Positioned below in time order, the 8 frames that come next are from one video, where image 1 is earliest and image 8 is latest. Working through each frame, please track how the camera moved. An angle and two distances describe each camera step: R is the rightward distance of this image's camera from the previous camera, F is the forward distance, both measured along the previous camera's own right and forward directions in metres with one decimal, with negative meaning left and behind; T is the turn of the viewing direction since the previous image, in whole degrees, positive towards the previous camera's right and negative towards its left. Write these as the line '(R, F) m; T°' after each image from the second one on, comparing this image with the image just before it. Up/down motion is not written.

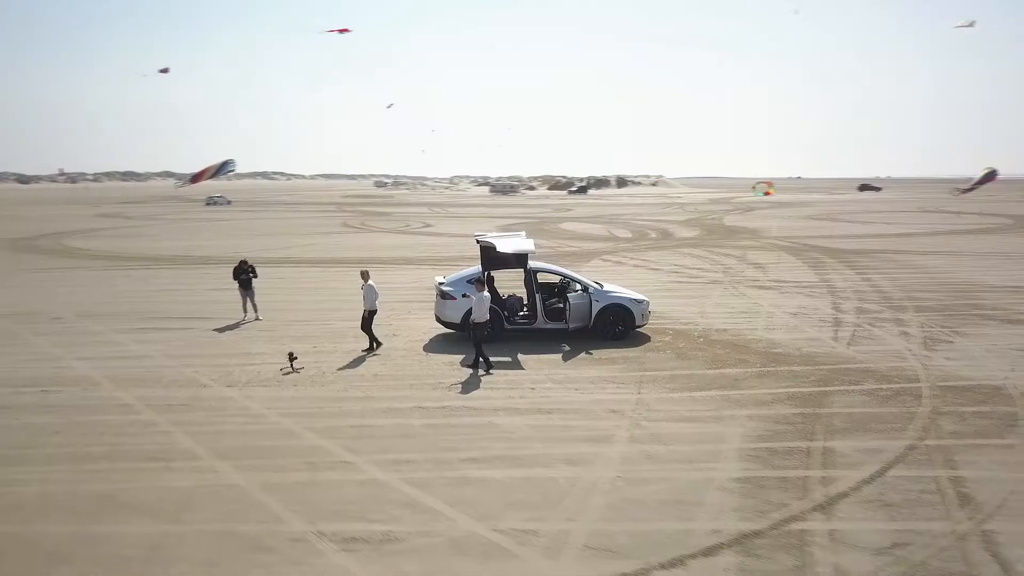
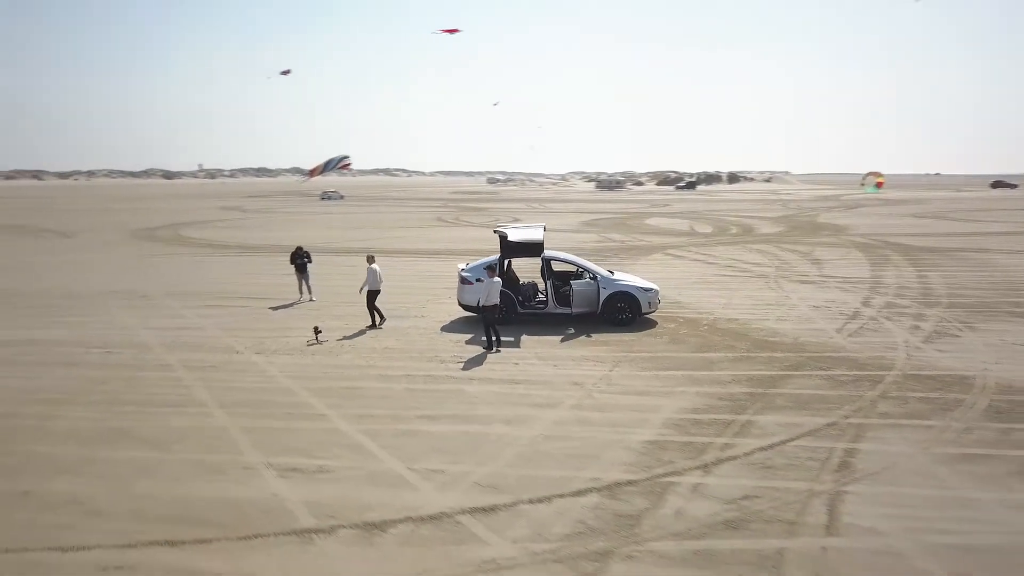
(+1.7, -0.9) m; -8°
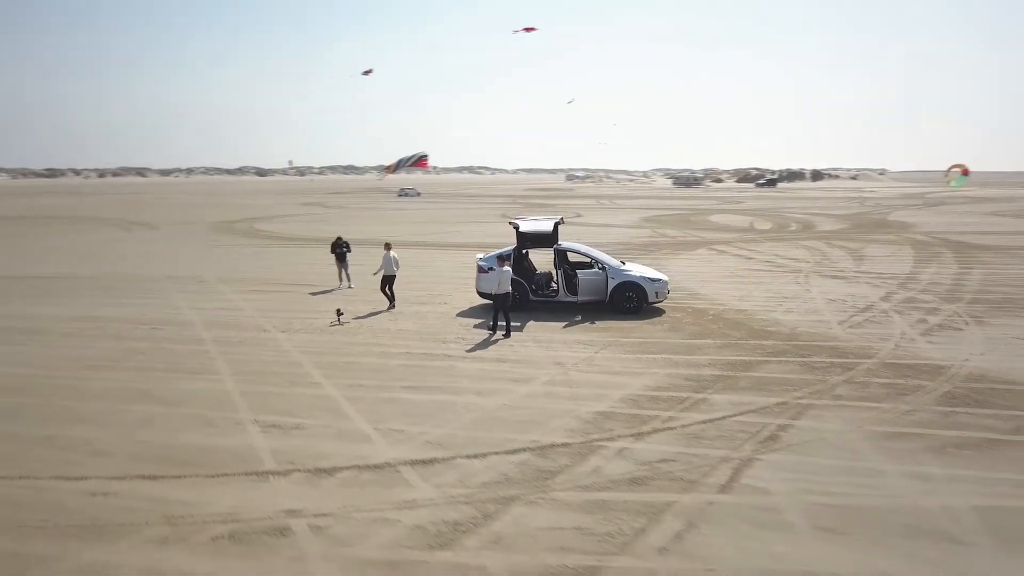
(+1.2, -0.7) m; -6°
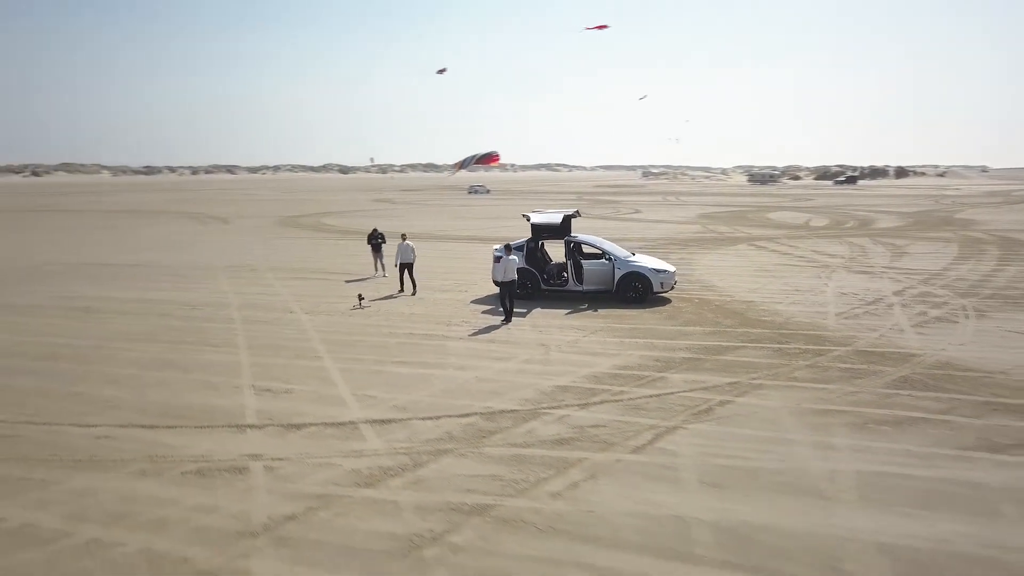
(+1.2, -0.8) m; -5°
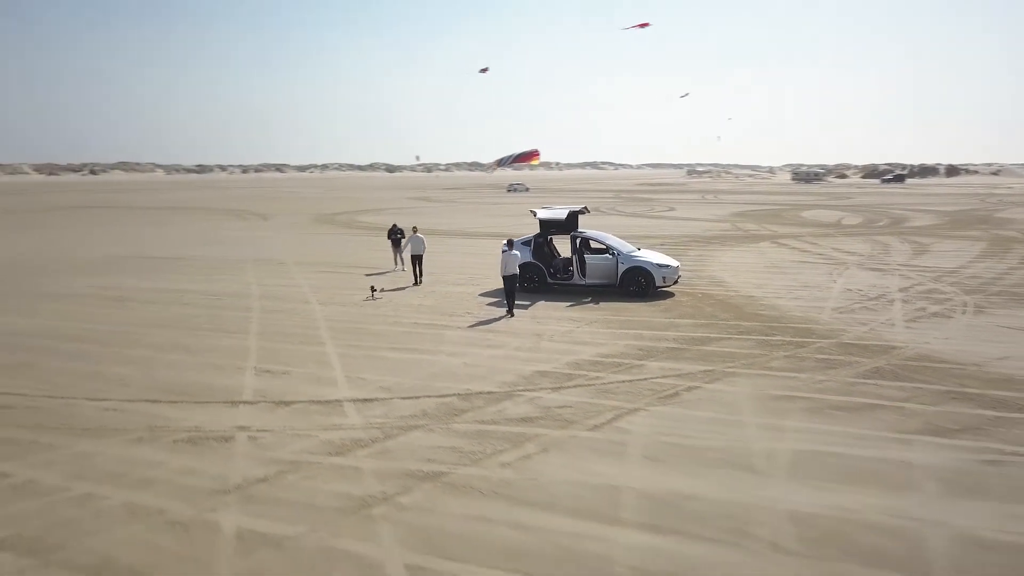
(+0.7, -0.5) m; -3°
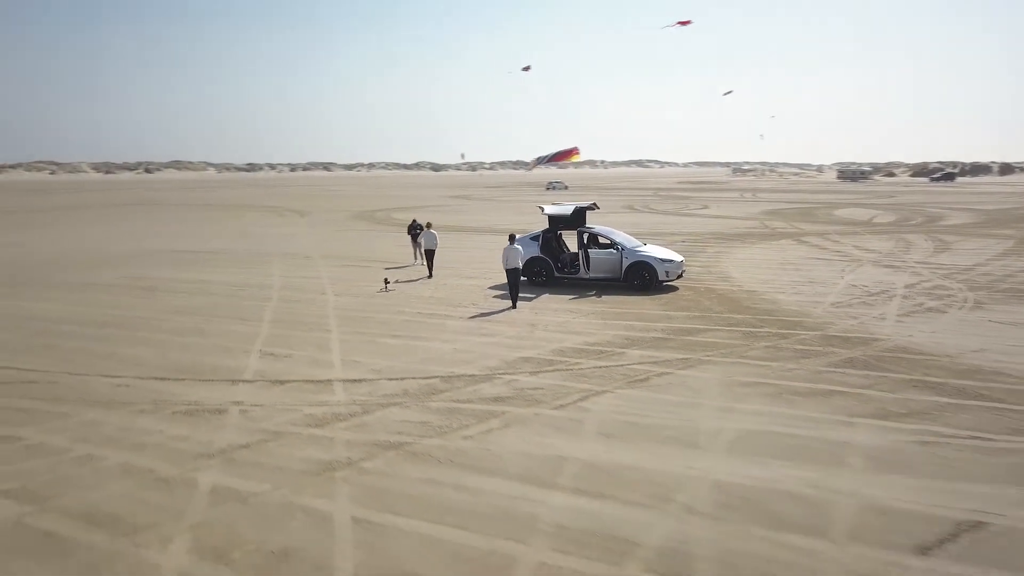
(+0.7, -0.5) m; -3°
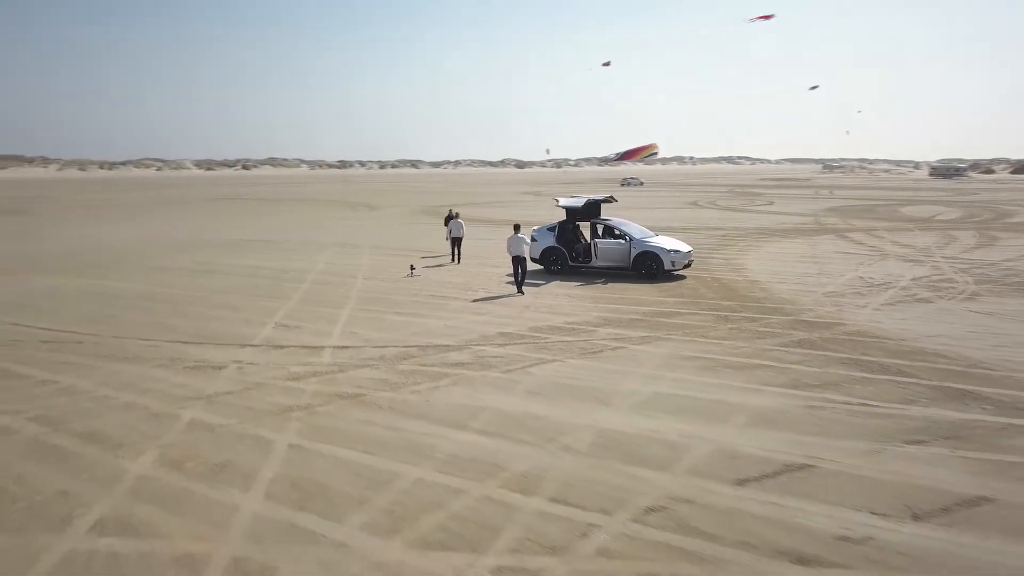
(+1.4, -1.1) m; -6°
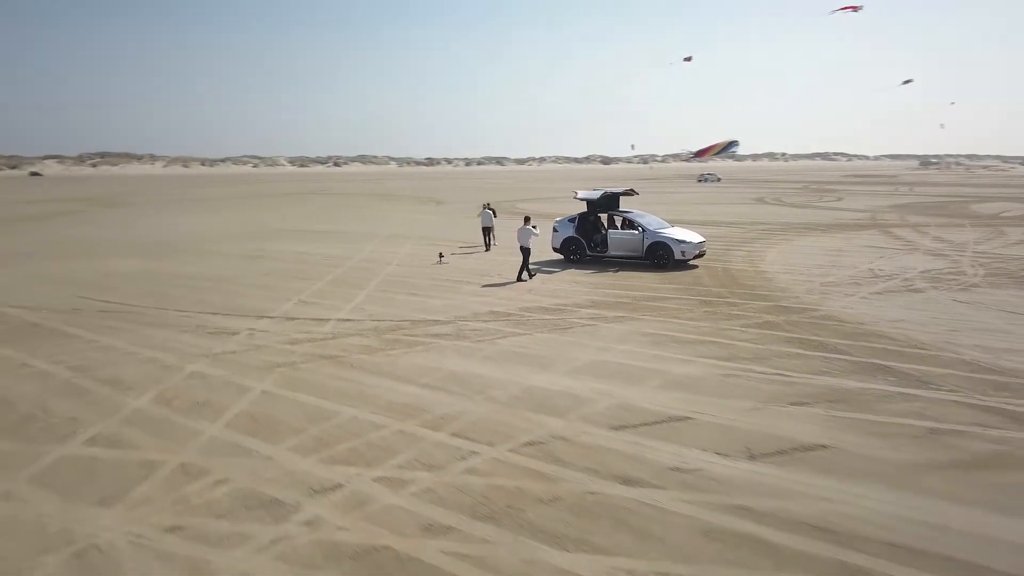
(+1.4, -1.1) m; -6°
